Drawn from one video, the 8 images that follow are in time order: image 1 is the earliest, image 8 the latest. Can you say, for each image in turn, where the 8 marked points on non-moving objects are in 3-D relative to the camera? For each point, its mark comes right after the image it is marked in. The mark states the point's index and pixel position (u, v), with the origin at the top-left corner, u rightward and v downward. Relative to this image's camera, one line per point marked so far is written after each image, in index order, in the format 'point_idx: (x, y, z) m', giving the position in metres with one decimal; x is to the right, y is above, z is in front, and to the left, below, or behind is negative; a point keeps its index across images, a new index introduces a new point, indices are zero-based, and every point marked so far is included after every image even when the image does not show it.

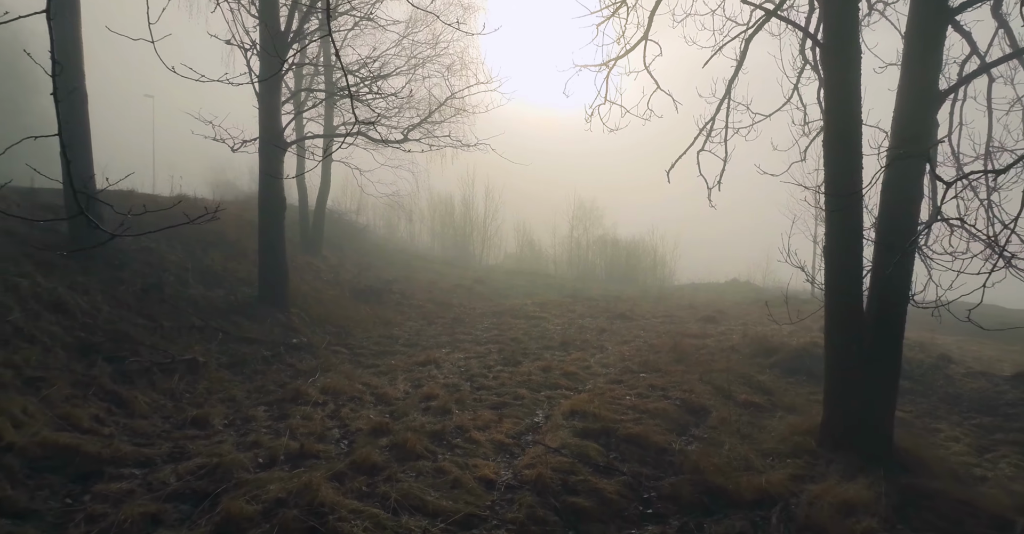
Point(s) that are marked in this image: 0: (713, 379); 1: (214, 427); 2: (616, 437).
0: (+2.6, -1.5, +8.0) m
1: (-2.6, -1.4, +5.4) m
2: (+0.9, -1.5, +5.6) m
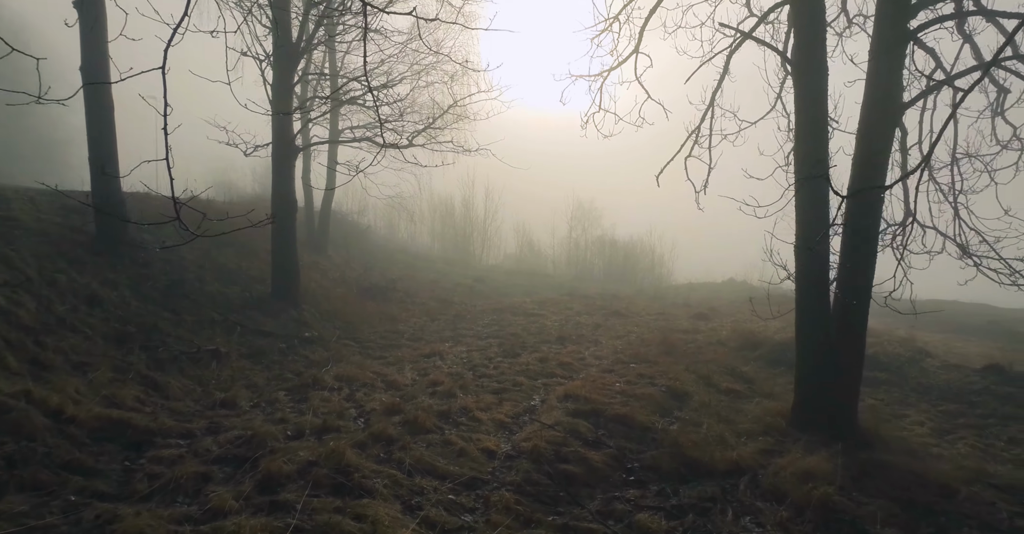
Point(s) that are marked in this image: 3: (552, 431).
0: (+2.6, -1.4, +8.6) m
1: (-2.6, -1.3, +6.0) m
2: (+0.9, -1.5, +6.2) m
3: (+0.4, -1.5, +5.6) m
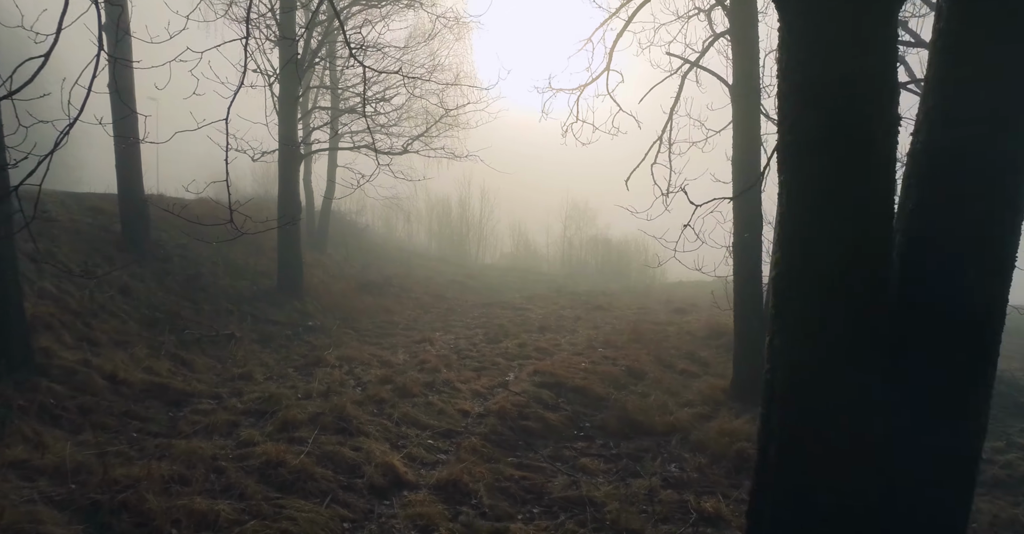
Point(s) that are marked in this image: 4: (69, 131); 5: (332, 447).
0: (+2.3, -1.3, +9.7) m
1: (-2.9, -1.3, +7.0) m
2: (+0.6, -1.4, +7.2) m
3: (+0.1, -1.4, +6.7) m
4: (-2.1, +0.7, +3.0) m
5: (-1.3, -1.3, +4.6) m
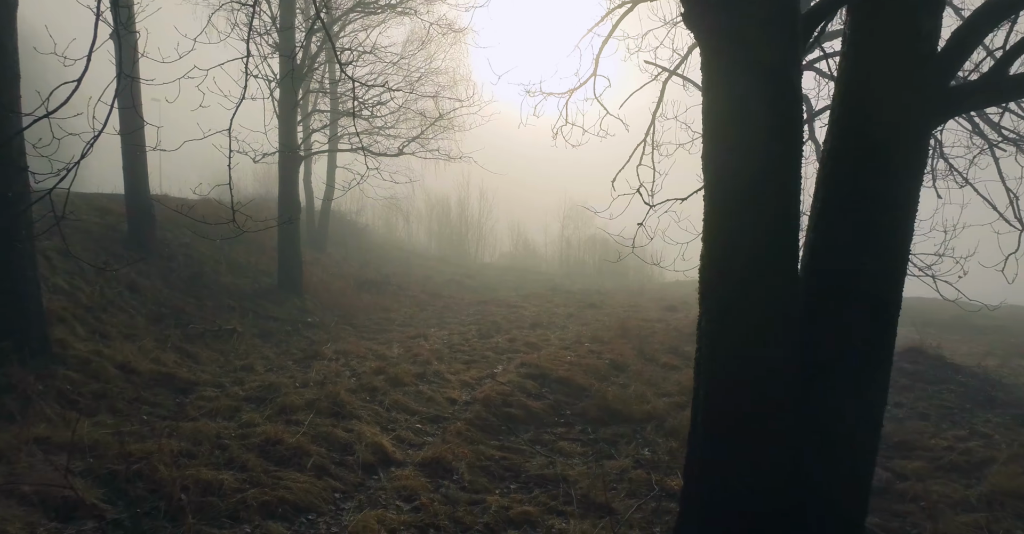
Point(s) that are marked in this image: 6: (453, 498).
0: (+2.2, -1.3, +10.1) m
1: (-3.1, -1.2, +7.4) m
2: (+0.5, -1.4, +7.6) m
3: (-0.1, -1.4, +7.1) m
4: (-2.3, +0.7, +3.4) m
5: (-1.5, -1.3, +5.0) m
6: (-0.4, -1.6, +4.3) m
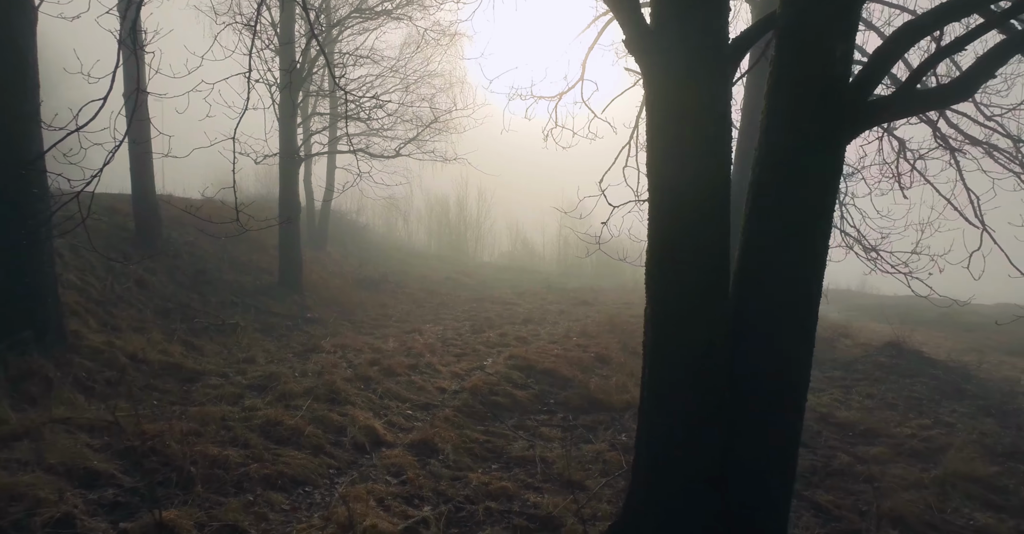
0: (+2.0, -1.3, +10.5) m
1: (-3.2, -1.2, +7.9) m
2: (+0.3, -1.4, +8.1) m
3: (-0.2, -1.3, +7.5) m
4: (-2.5, +0.7, +3.8) m
5: (-1.7, -1.3, +5.4) m
6: (-0.6, -1.6, +4.7) m
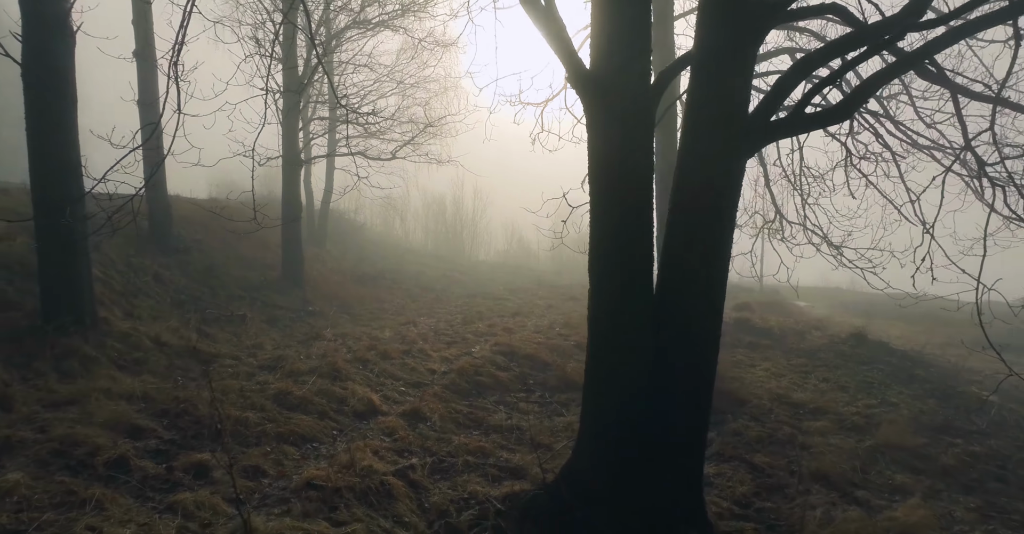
0: (+1.8, -1.2, +11.3) m
1: (-3.4, -1.1, +8.7) m
2: (+0.1, -1.3, +8.9) m
3: (-0.4, -1.3, +8.3) m
4: (-2.7, +0.8, +4.6) m
5: (-1.9, -1.2, +6.2) m
6: (-0.8, -1.5, +5.5) m
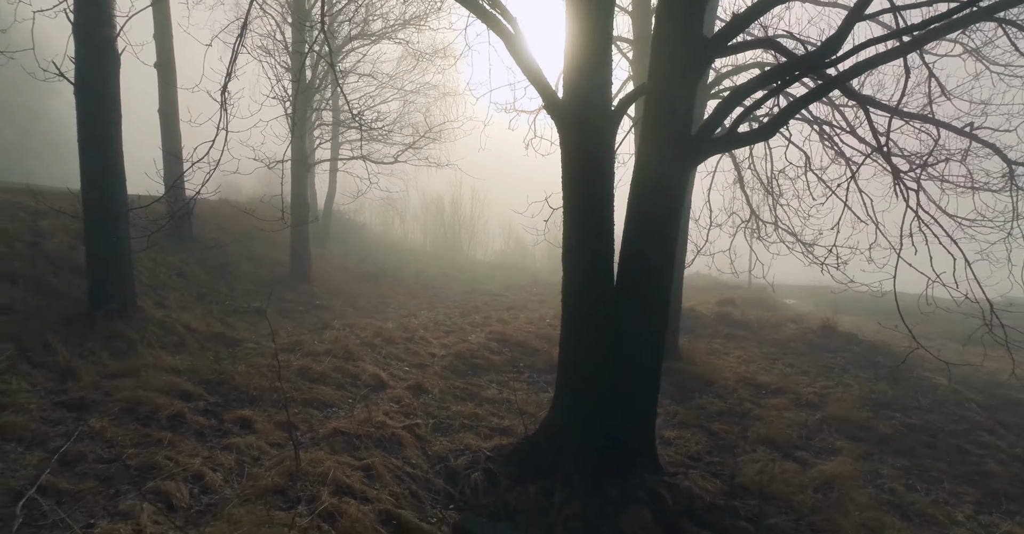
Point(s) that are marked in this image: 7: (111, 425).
0: (+1.7, -1.1, +12.3) m
1: (-3.6, -1.1, +9.6) m
2: (0.0, -1.2, +9.8) m
3: (-0.6, -1.2, +9.2) m
4: (-2.8, +0.9, +5.5) m
5: (-2.0, -1.1, +7.1) m
6: (-0.9, -1.4, +6.4) m
7: (-3.1, -1.2, +4.7) m
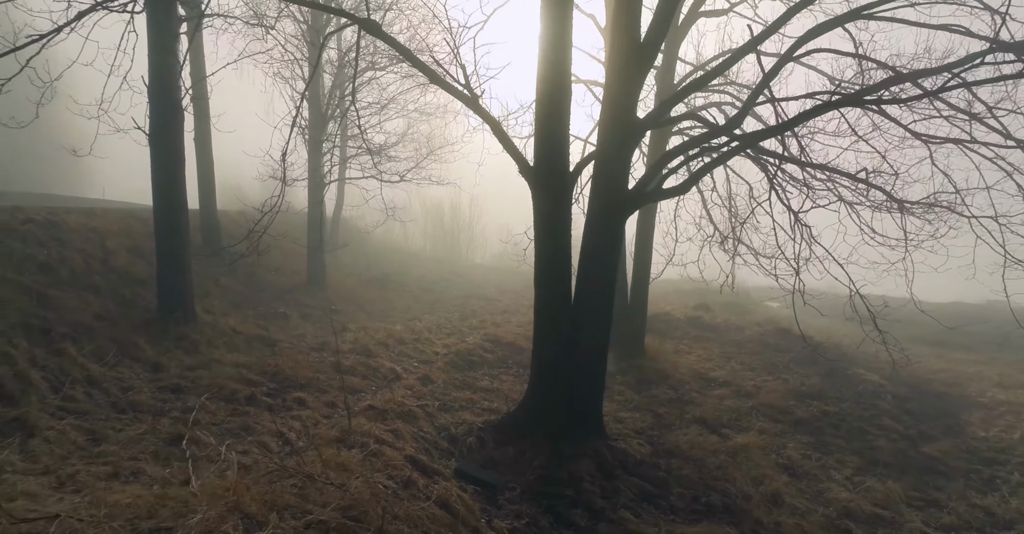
0: (+1.5, -1.4, +14.1) m
1: (-3.7, -1.3, +11.4) m
2: (-0.2, -1.4, +11.6) m
3: (-0.7, -1.4, +11.0) m
4: (-2.9, +0.6, +7.3) m
5: (-2.1, -1.4, +8.9) m
6: (-1.1, -1.6, +8.2) m
7: (-3.2, -1.4, +6.5) m
